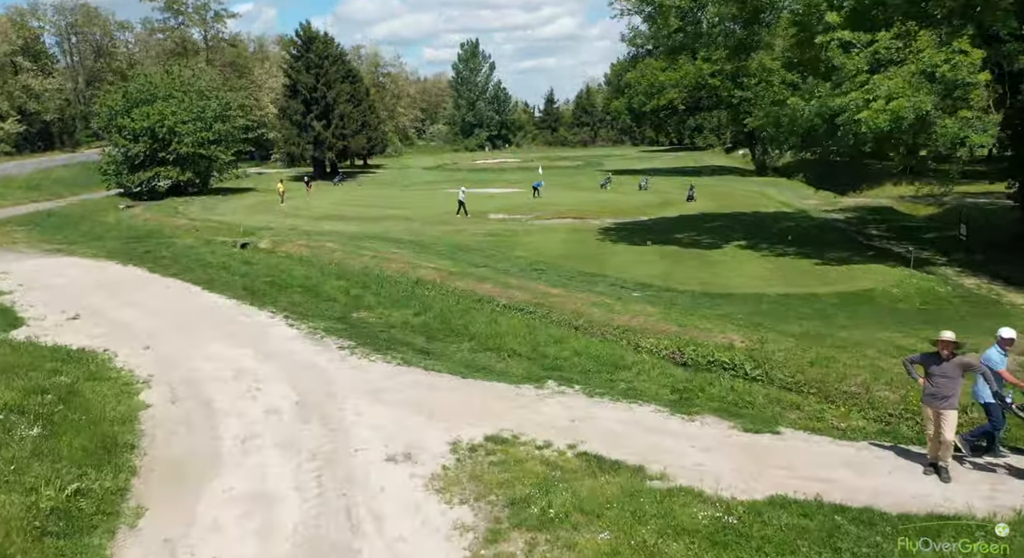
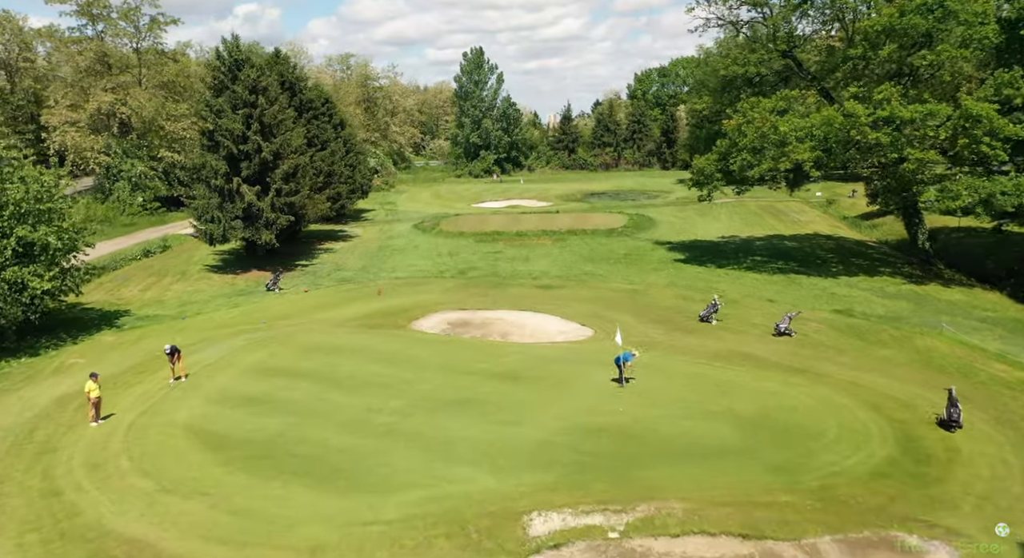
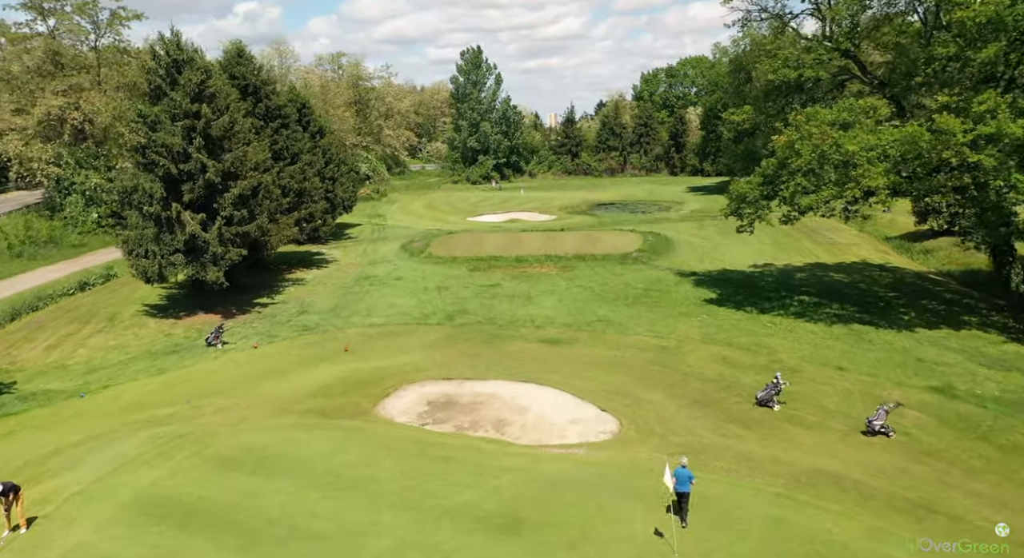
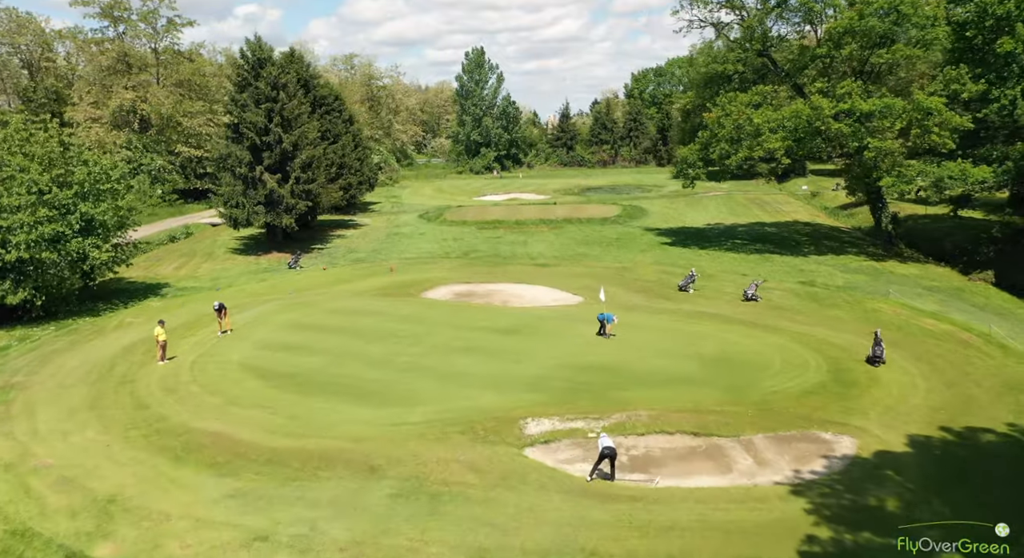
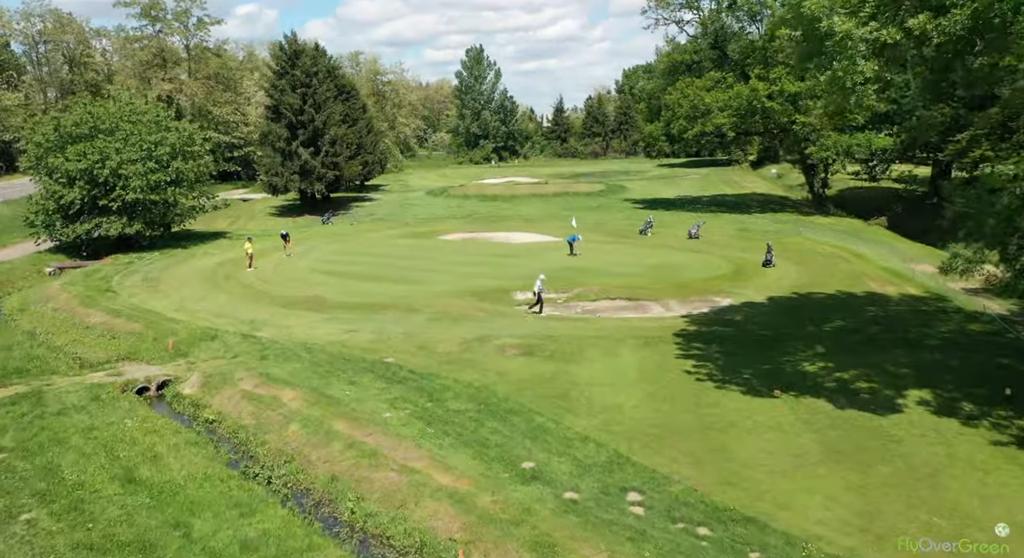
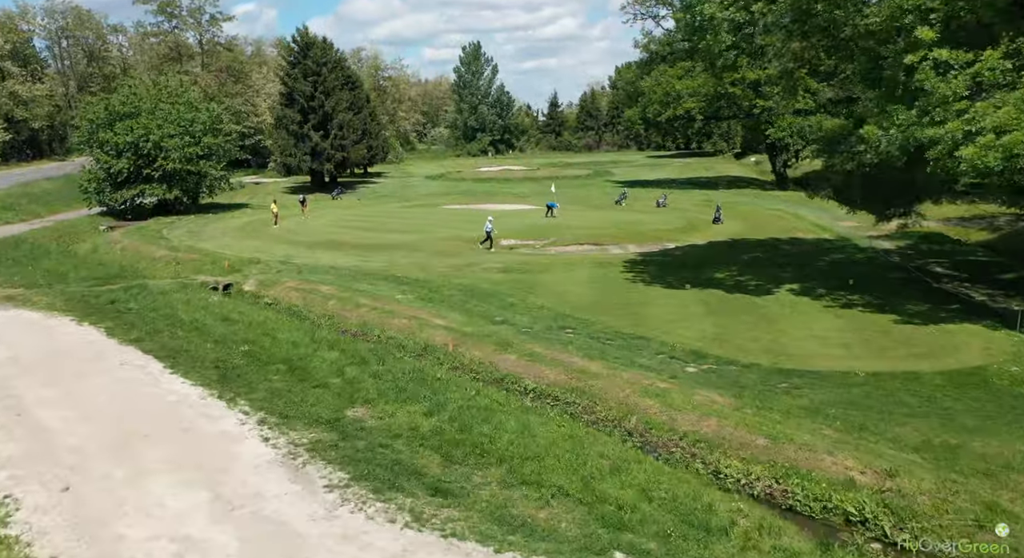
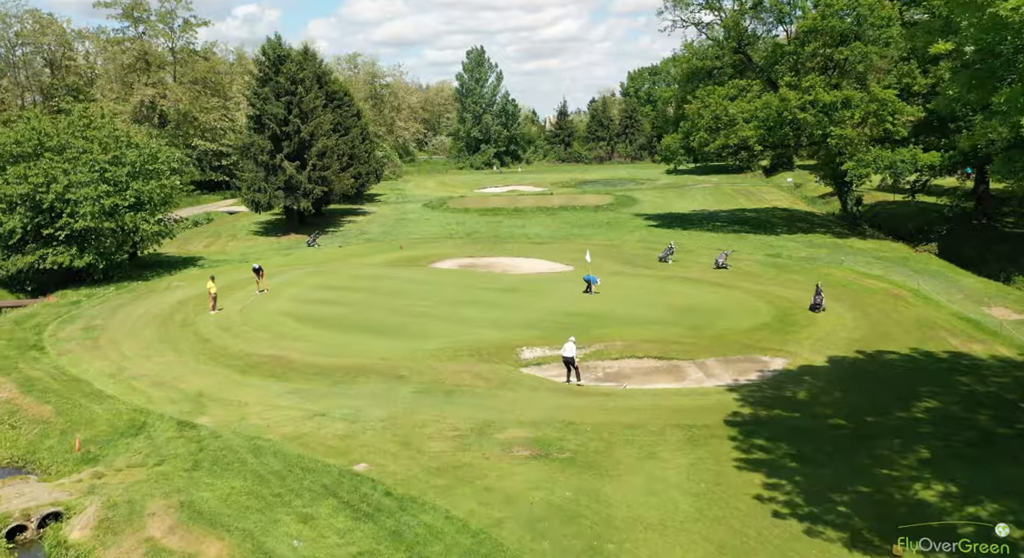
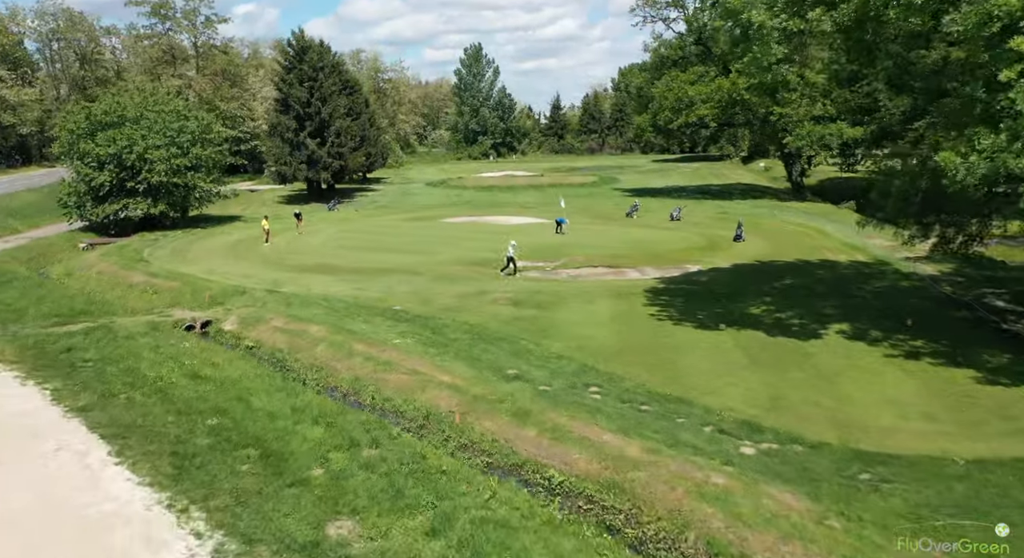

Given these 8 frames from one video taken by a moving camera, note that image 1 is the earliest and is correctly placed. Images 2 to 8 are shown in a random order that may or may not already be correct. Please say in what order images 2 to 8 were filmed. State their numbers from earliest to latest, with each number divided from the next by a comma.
6, 8, 5, 7, 4, 2, 3
